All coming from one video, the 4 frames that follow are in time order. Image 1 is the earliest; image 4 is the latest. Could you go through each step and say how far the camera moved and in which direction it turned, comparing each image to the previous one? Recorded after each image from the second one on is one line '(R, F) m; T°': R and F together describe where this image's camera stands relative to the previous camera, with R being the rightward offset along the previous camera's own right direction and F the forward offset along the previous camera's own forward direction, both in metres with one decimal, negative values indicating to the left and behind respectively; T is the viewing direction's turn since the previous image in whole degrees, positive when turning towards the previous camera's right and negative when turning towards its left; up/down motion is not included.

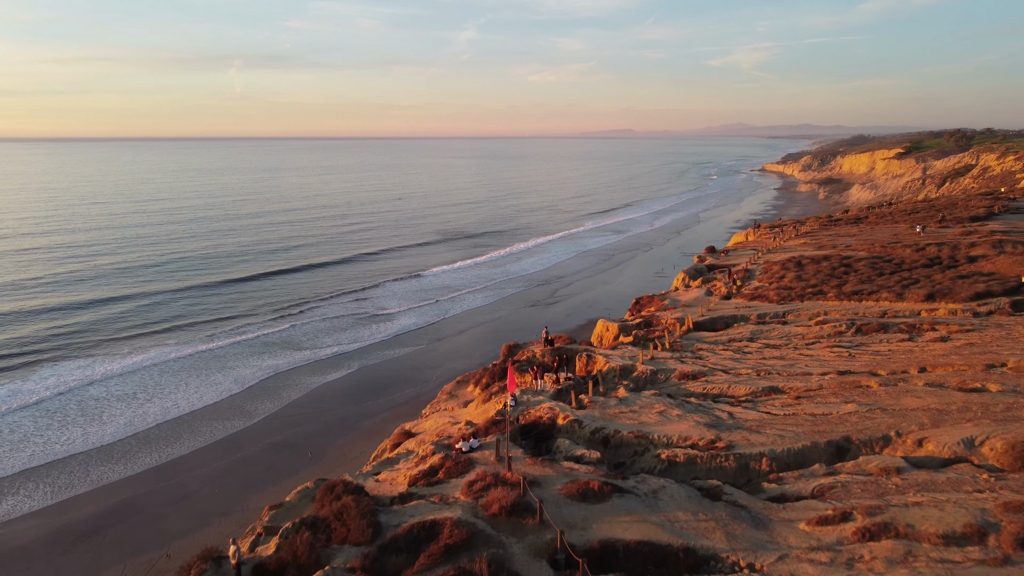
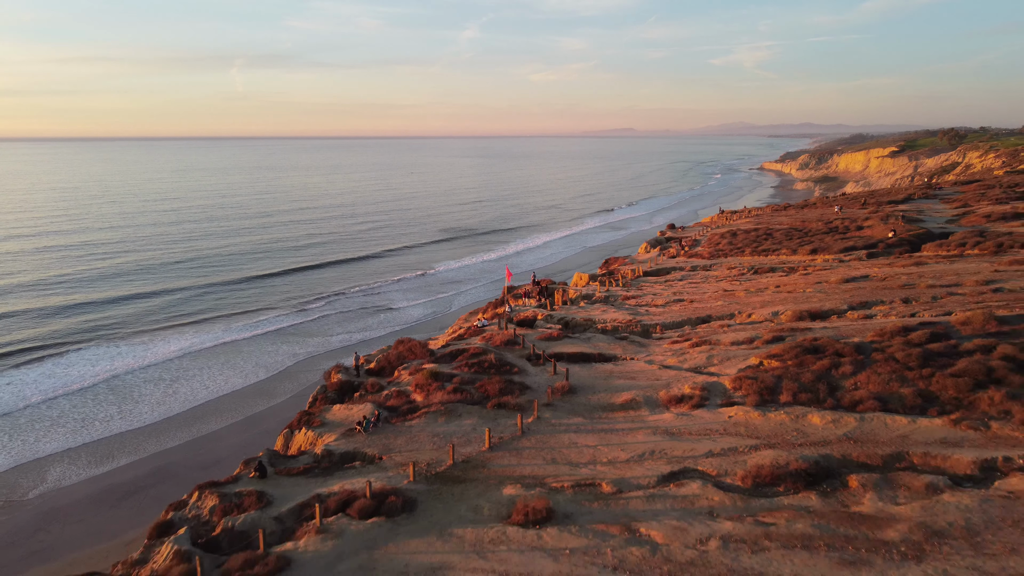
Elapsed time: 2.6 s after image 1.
(+0.1, -7.4) m; 0°
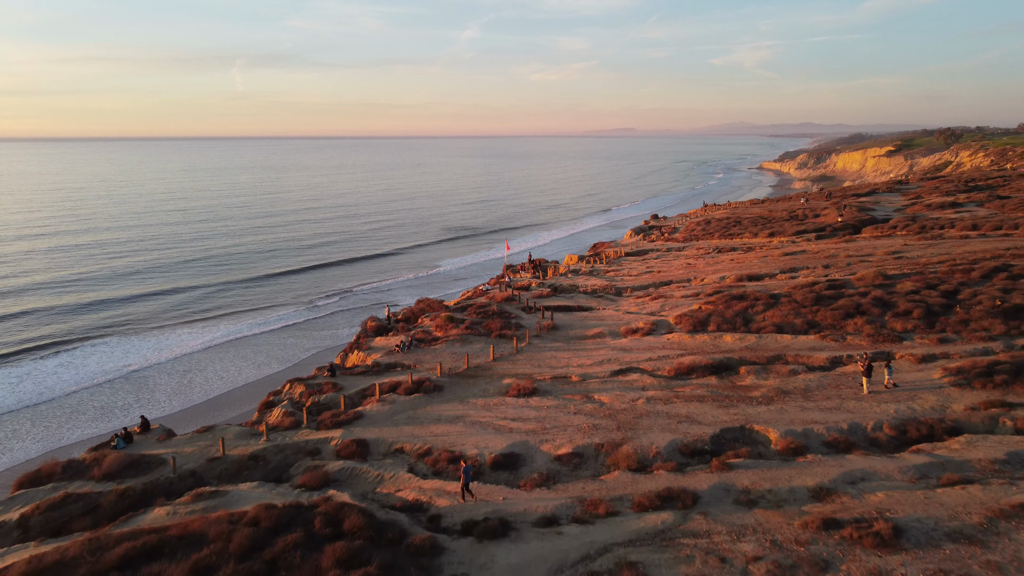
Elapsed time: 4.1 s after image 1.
(+0.1, -4.3) m; 0°
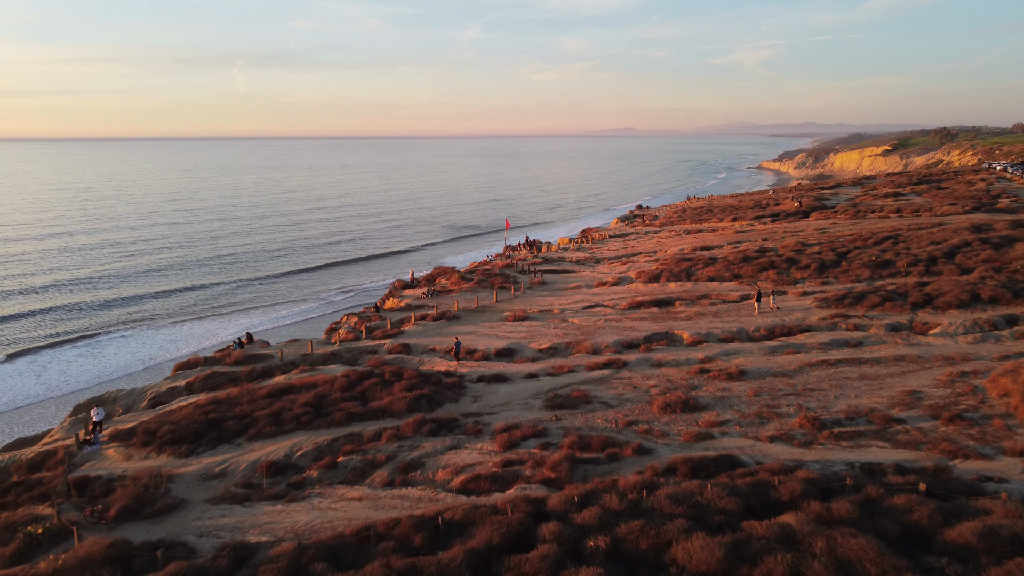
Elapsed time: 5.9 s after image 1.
(+0.1, -5.1) m; 0°
